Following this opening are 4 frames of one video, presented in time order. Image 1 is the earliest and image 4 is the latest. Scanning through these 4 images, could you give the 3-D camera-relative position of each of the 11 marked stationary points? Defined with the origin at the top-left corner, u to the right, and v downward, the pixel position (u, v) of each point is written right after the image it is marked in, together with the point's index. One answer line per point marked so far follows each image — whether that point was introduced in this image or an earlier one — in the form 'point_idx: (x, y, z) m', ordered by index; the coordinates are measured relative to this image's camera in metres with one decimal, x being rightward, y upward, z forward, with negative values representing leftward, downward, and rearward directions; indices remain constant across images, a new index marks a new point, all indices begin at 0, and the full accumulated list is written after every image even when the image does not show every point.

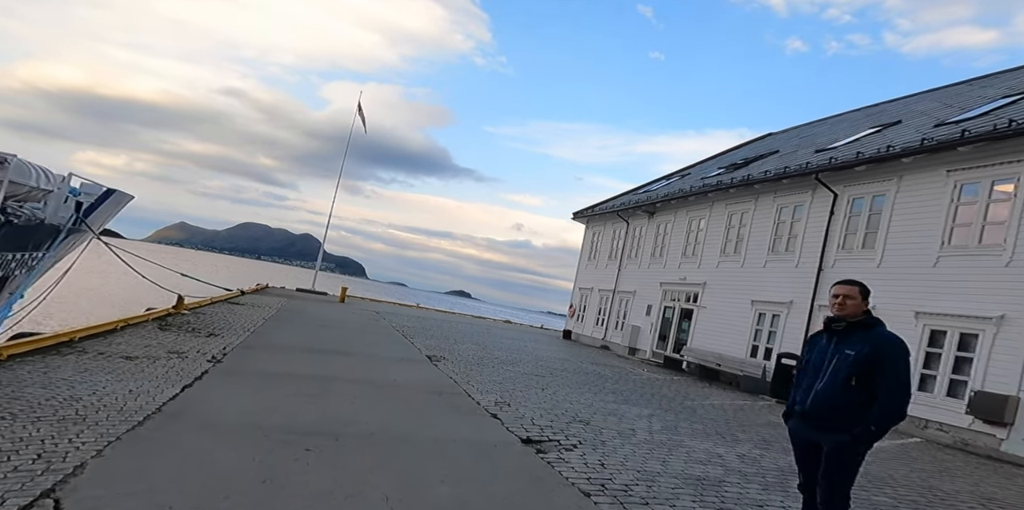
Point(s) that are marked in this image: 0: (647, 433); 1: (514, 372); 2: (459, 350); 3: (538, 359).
0: (+1.7, -2.3, +7.6) m
1: (0.0, -2.5, +12.8) m
2: (-1.5, -2.6, +16.3) m
3: (+0.6, -2.9, +16.3) m
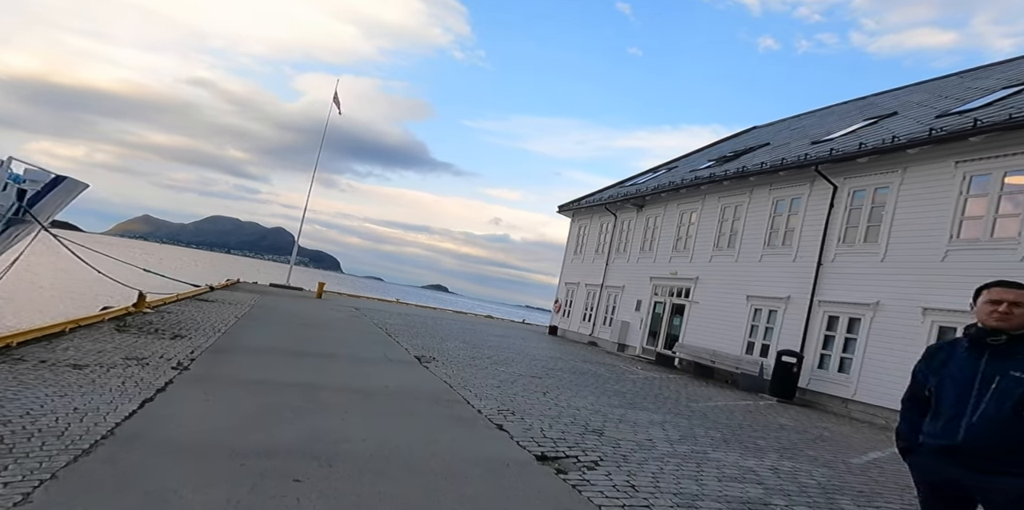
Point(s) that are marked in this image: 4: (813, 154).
0: (+1.8, -2.2, +6.9) m
1: (-0.1, -2.4, +12.1) m
2: (-1.8, -2.4, +15.5) m
3: (+0.4, -2.7, +15.6) m
4: (+8.3, +2.8, +16.4) m
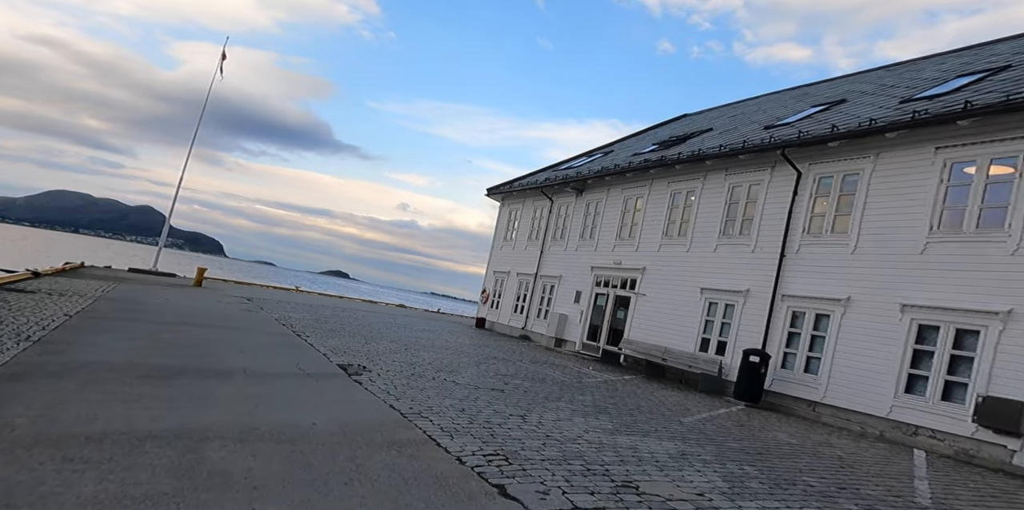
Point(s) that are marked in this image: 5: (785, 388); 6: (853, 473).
0: (+1.8, -2.1, +5.1) m
1: (-0.8, -2.2, +9.9) m
2: (-3.0, -2.1, +13.0) m
3: (-0.9, -2.4, +13.4) m
4: (+6.9, +3.0, +15.4) m
5: (+6.1, -2.9, +13.2) m
6: (+4.1, -2.6, +7.2) m
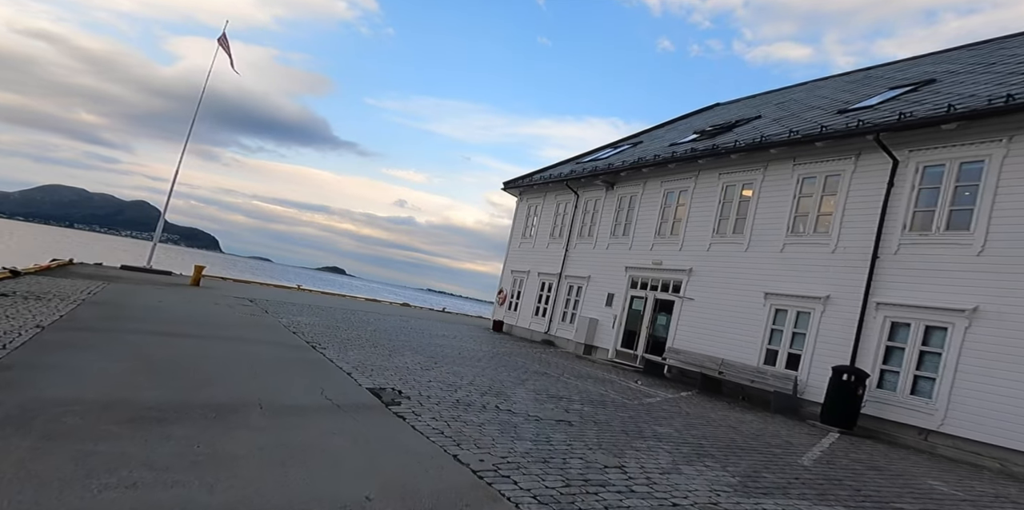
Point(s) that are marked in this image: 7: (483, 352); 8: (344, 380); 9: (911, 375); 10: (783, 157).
0: (+2.9, -2.1, +3.2) m
1: (+0.2, -2.2, +8.0) m
2: (-2.0, -2.1, +11.1) m
3: (+0.1, -2.4, +11.6) m
4: (+7.9, +3.0, +13.5) m
5: (+7.1, -3.0, +11.3) m
6: (+5.1, -2.7, +5.4) m
7: (-0.8, -2.6, +16.4) m
8: (-2.5, -1.9, +9.0) m
9: (+7.7, -2.3, +11.6) m
10: (+6.9, +2.5, +15.2) m
